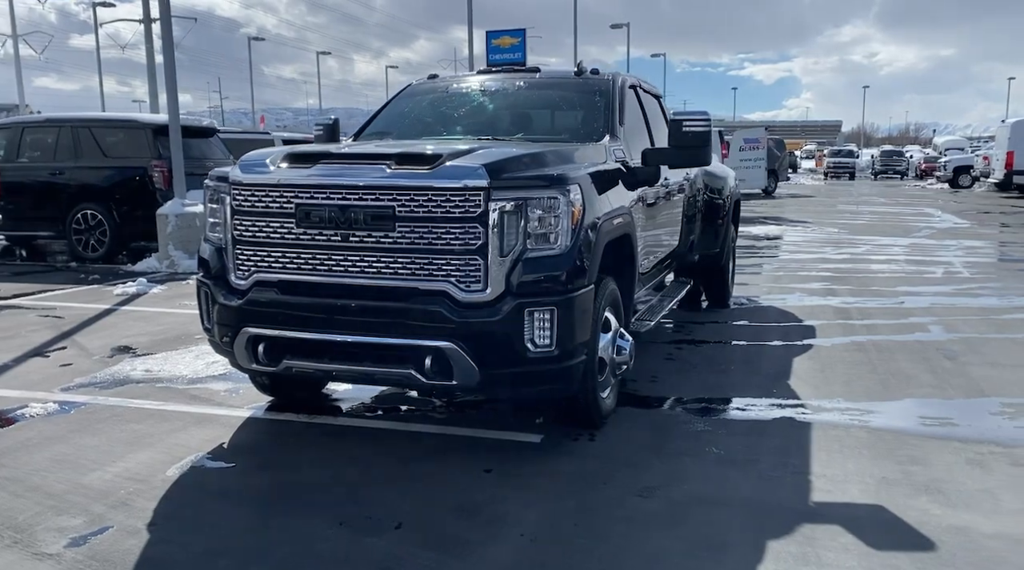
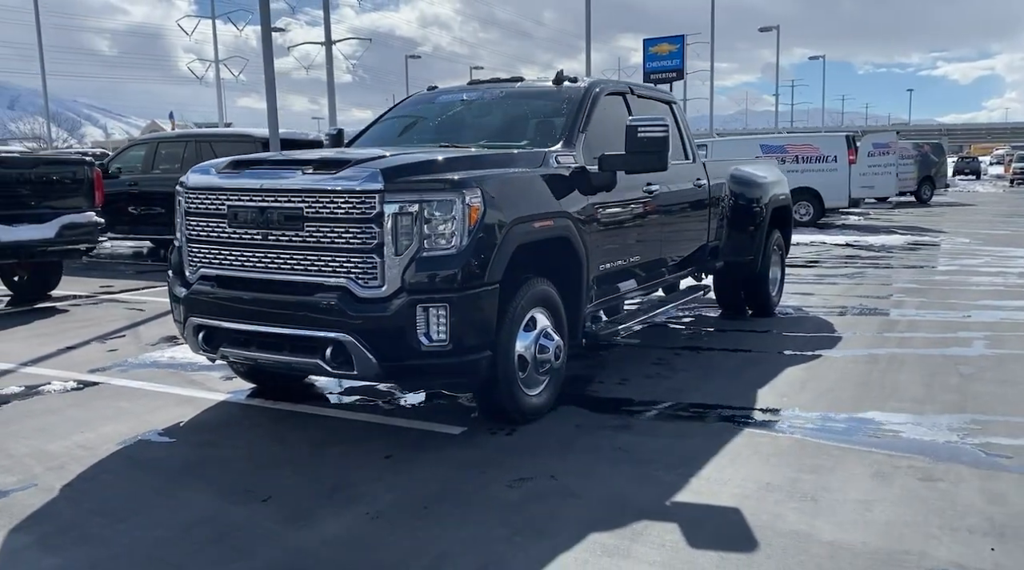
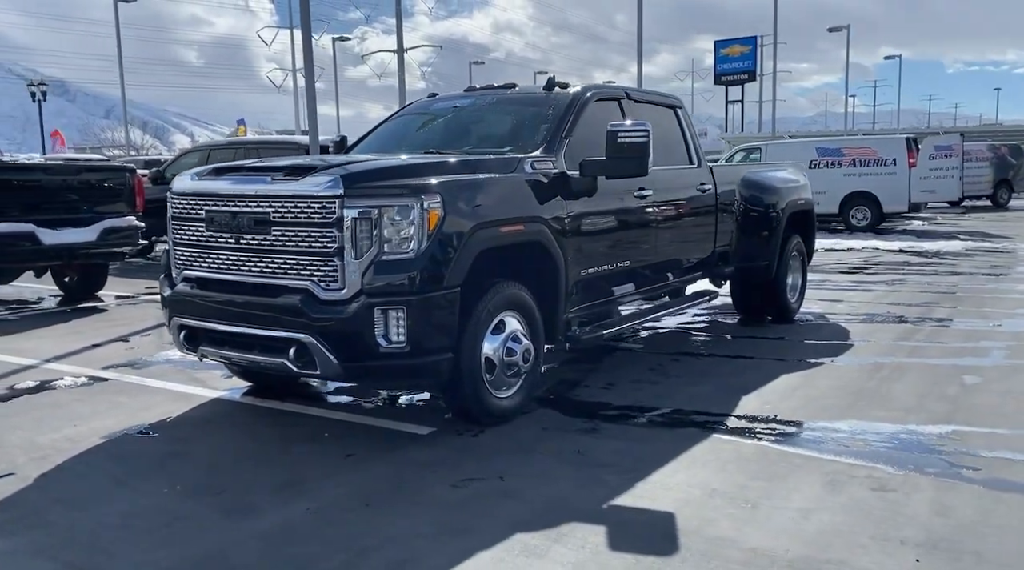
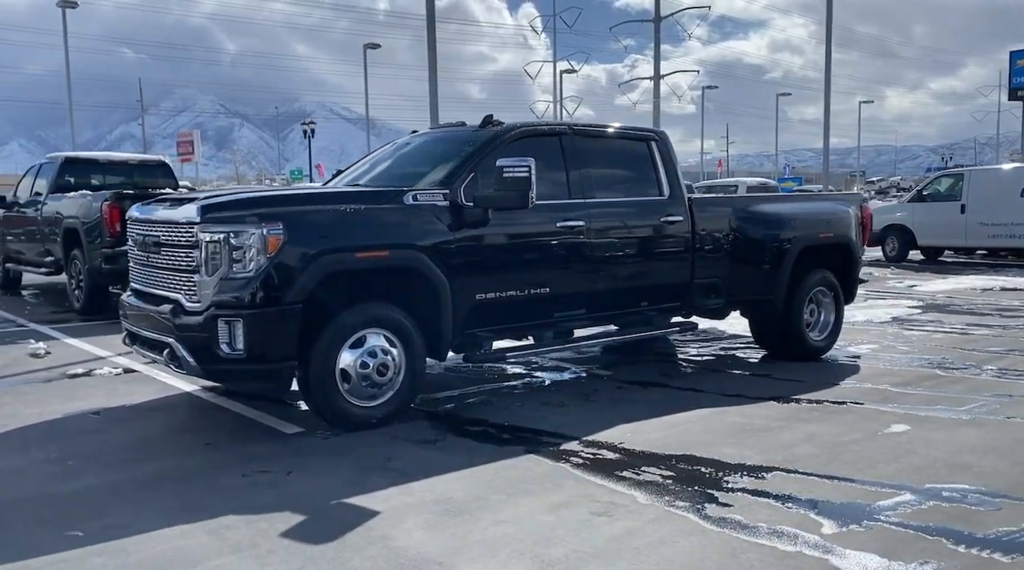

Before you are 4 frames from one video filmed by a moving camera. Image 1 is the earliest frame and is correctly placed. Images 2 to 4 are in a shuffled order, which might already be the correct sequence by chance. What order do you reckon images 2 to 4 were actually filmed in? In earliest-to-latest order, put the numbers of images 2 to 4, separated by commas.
2, 3, 4
